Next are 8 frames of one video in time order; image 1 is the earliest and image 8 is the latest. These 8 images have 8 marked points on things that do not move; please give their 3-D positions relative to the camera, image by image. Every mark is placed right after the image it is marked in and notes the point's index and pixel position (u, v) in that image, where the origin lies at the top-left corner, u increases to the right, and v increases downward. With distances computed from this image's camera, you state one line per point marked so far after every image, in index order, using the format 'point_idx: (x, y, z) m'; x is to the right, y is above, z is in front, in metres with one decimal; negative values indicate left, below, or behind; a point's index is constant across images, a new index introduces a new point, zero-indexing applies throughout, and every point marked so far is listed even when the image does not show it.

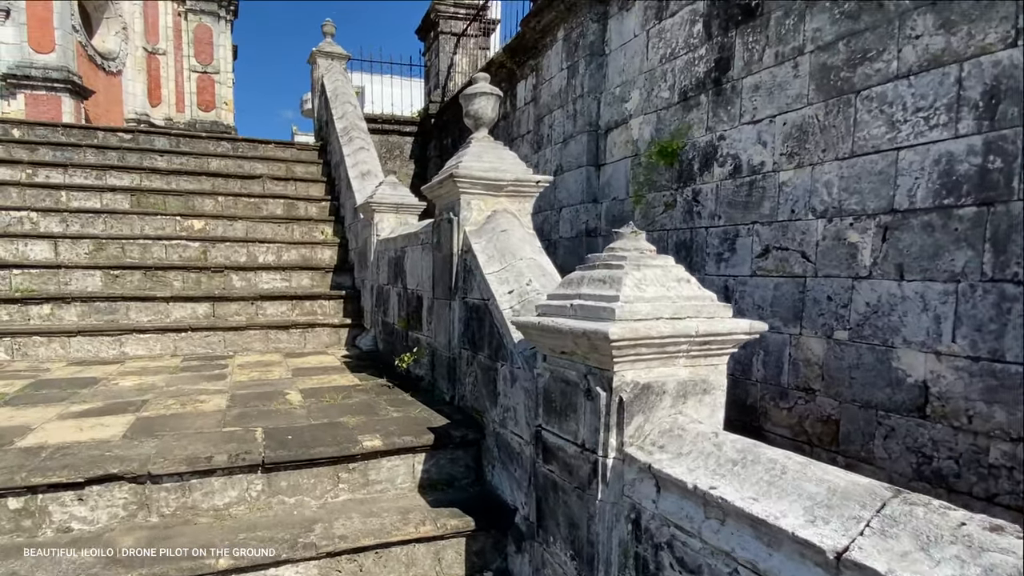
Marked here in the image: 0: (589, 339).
0: (+0.3, -0.2, +1.9) m
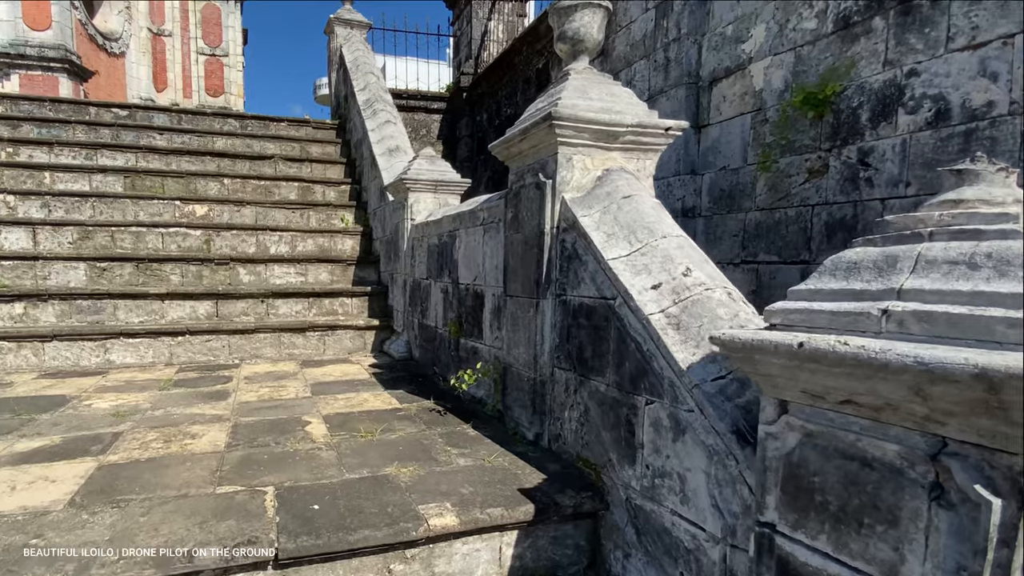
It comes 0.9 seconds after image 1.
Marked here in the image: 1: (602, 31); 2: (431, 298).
0: (+0.8, -0.2, +0.9) m
1: (+0.4, +1.2, +2.5) m
2: (-0.6, -0.1, +4.0) m
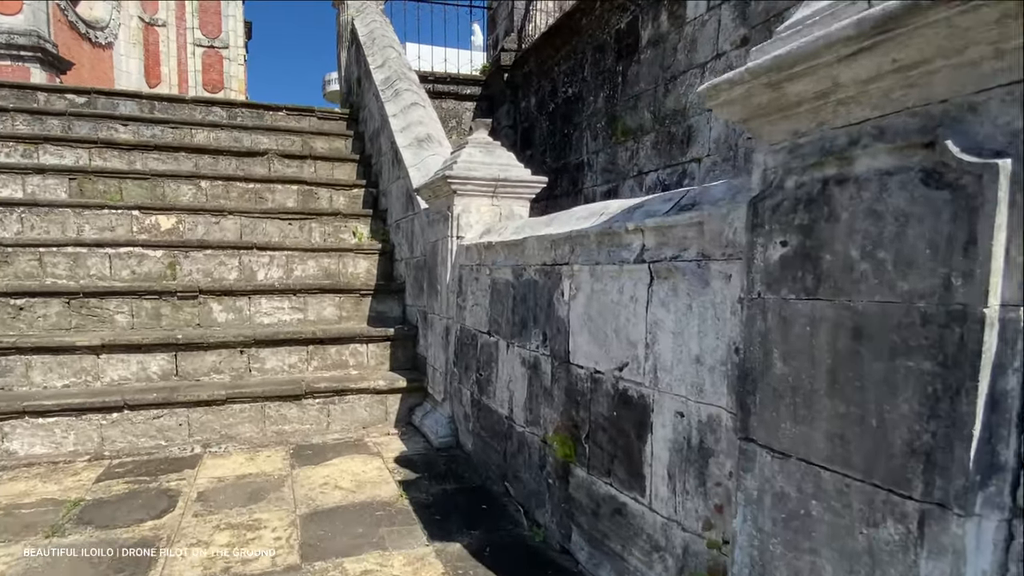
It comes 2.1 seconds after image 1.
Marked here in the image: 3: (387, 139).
0: (+1.3, -0.5, -0.7) m
1: (+1.0, +0.9, +0.9) m
2: (-0.1, -0.4, +2.5) m
3: (-1.2, +1.4, +4.8) m
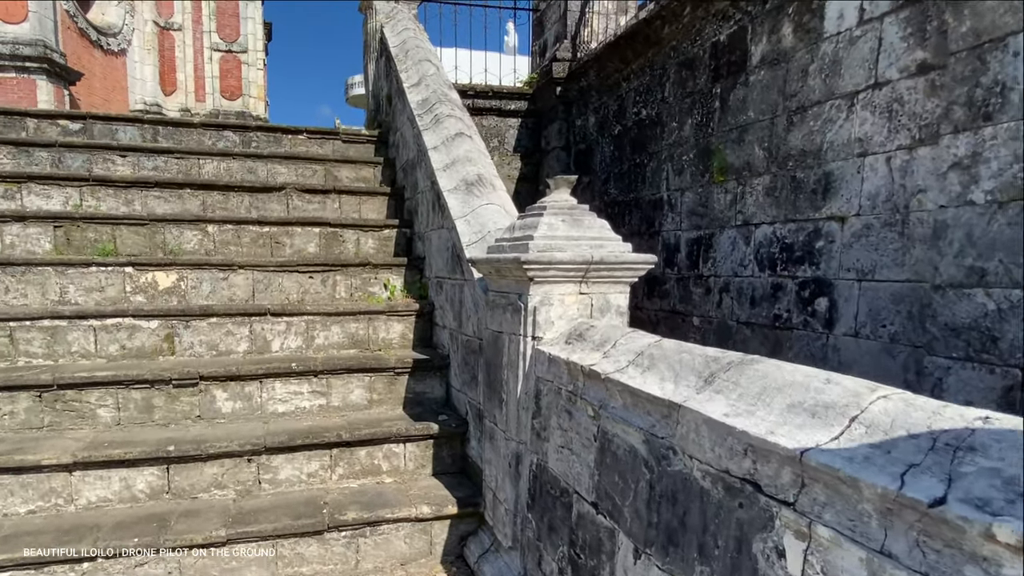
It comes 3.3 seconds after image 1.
0: (+1.6, -1.0, -1.6) m
1: (+1.3, +0.4, +0.1) m
2: (+0.3, -0.9, +1.7) m
3: (-0.7, +0.9, +4.0) m
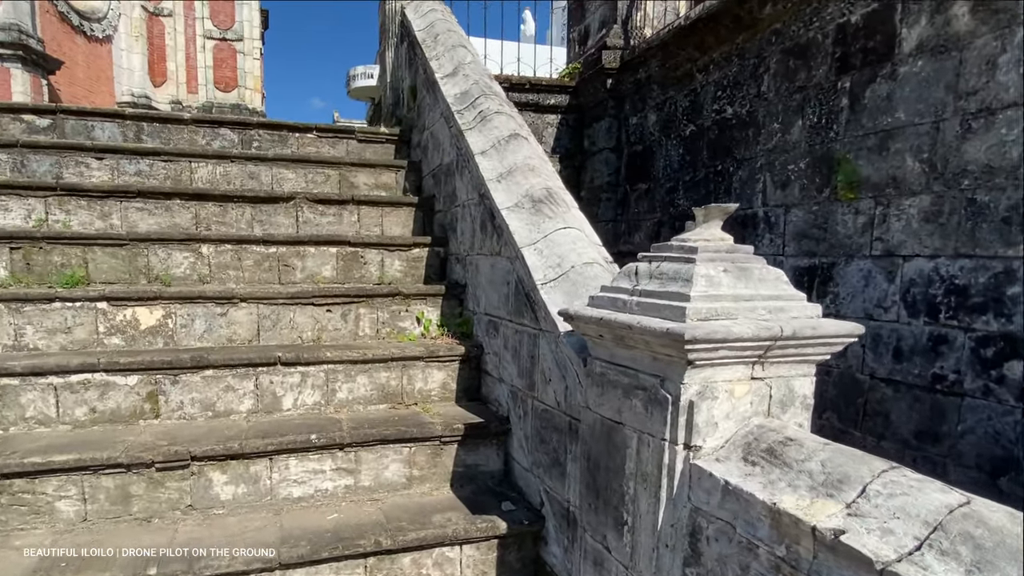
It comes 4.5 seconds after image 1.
0: (+2.1, -1.4, -2.3) m
1: (+1.8, +0.1, -0.7) m
2: (+0.7, -1.2, +1.0) m
3: (-0.3, +0.7, +3.2) m
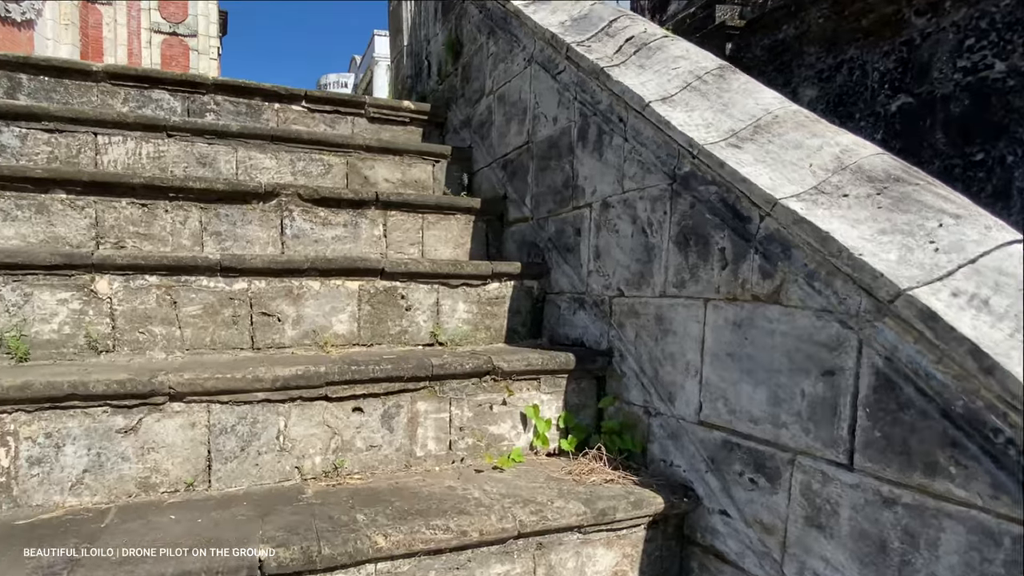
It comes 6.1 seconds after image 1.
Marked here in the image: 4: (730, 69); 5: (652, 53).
0: (+3.1, -1.3, -3.6) m
1: (+2.7, 0.0, -2.0) m
2: (+1.6, -1.3, -0.5) m
3: (+0.4, +0.4, +1.8) m
4: (+0.7, +0.7, +1.7) m
5: (+0.5, +0.8, +1.8) m
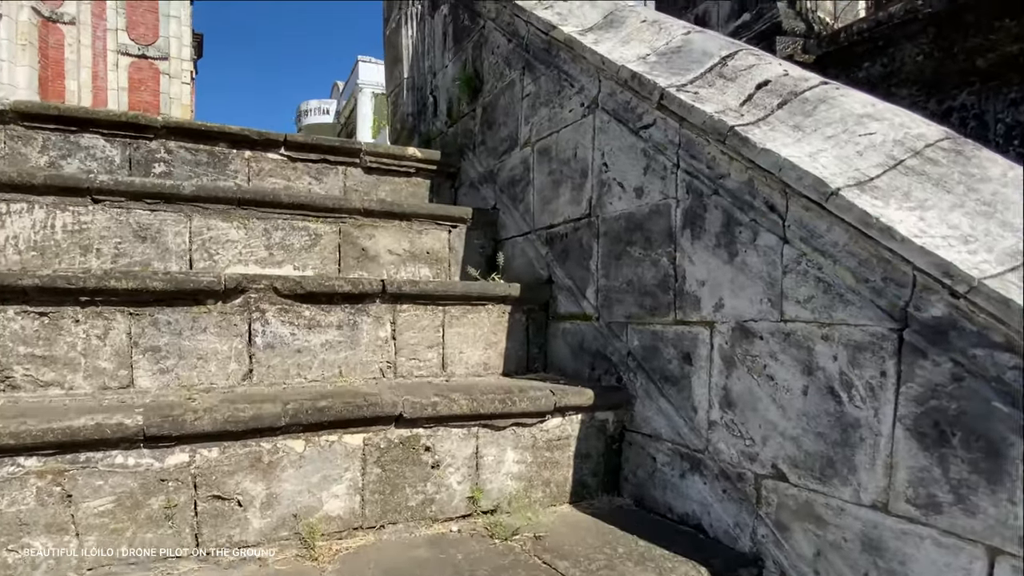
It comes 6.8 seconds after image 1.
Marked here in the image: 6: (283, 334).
0: (+3.6, -1.5, -4.2) m
1: (+3.1, -0.2, -2.5) m
2: (+1.9, -1.6, -1.1) m
3: (+0.6, 0.0, +1.2) m
4: (+0.9, +0.3, +1.1) m
5: (+0.7, +0.4, +1.2) m
6: (-0.7, -0.1, +1.6) m
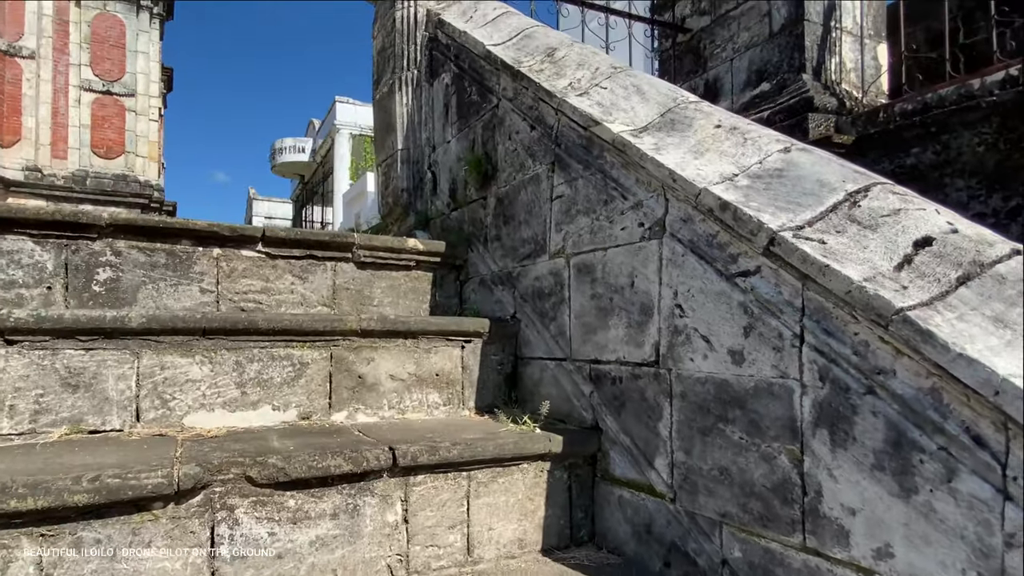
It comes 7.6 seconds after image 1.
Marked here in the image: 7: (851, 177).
0: (+4.0, -1.6, -4.4) m
1: (+3.4, -0.4, -2.7) m
2: (+2.1, -1.9, -1.5) m
3: (+0.7, -0.4, +0.8) m
4: (+1.1, -0.1, +0.8) m
5: (+0.8, 0.0, +0.9) m
6: (-0.6, -0.6, +1.2) m
7: (+0.8, +0.2, +1.2) m
